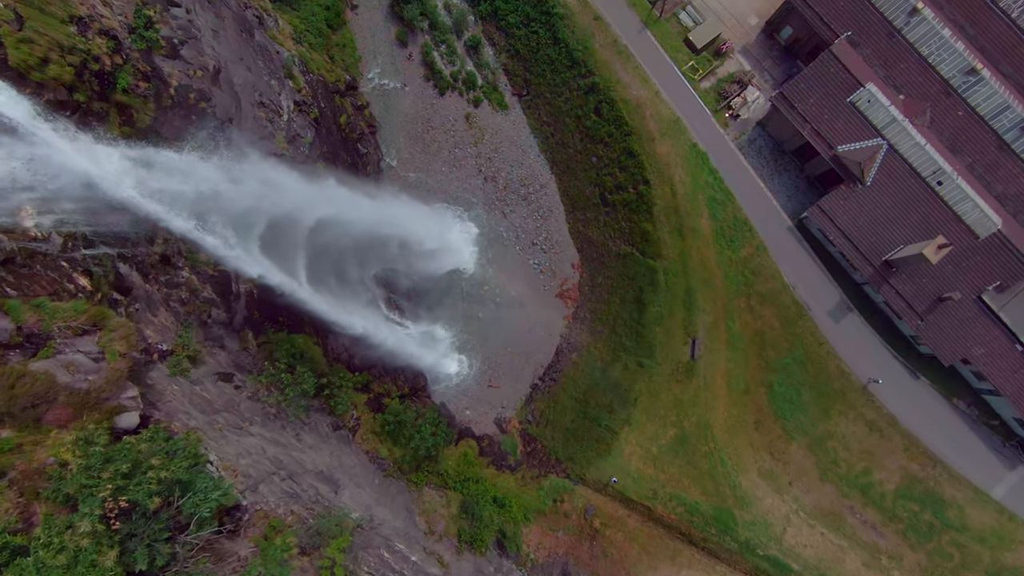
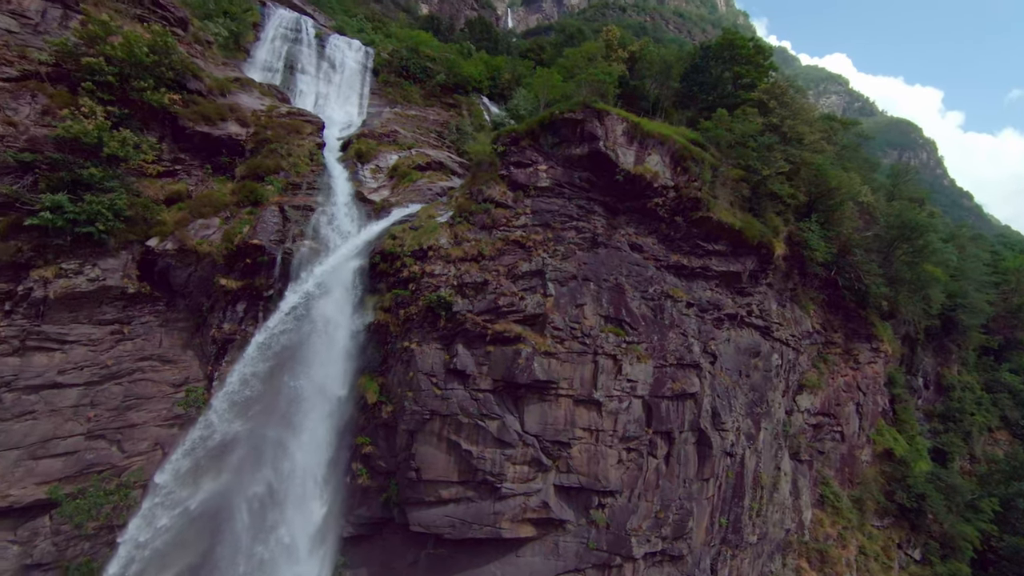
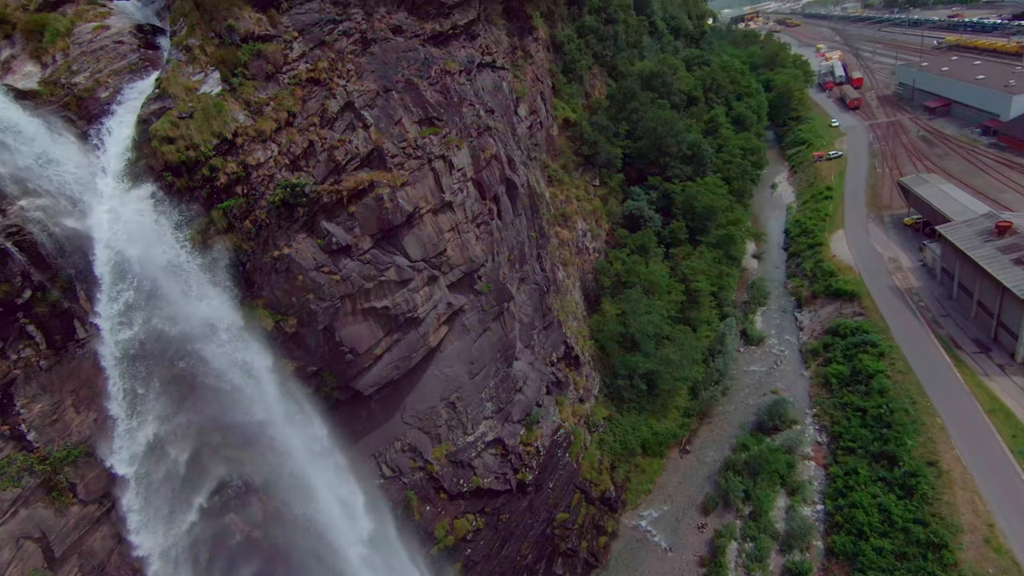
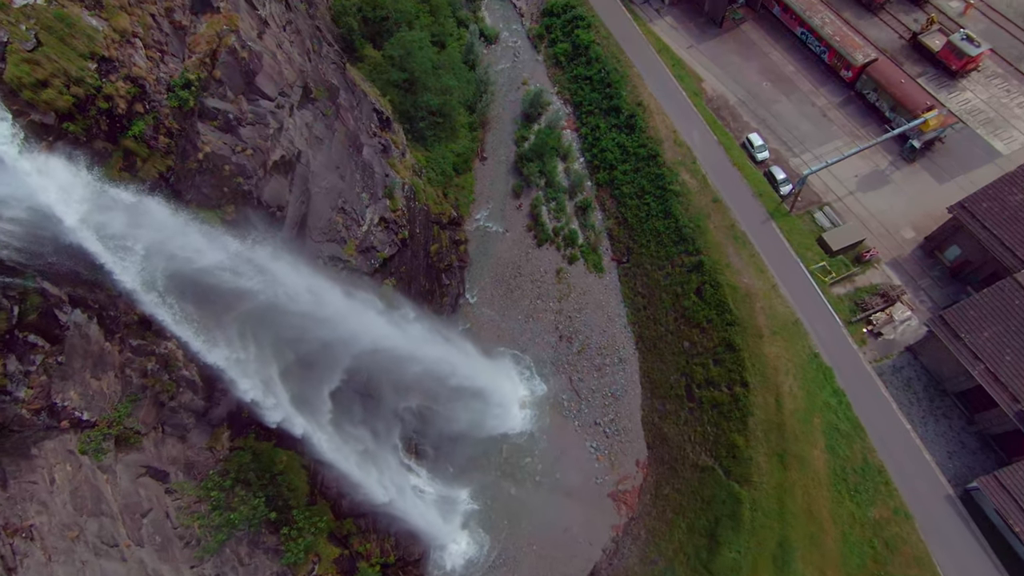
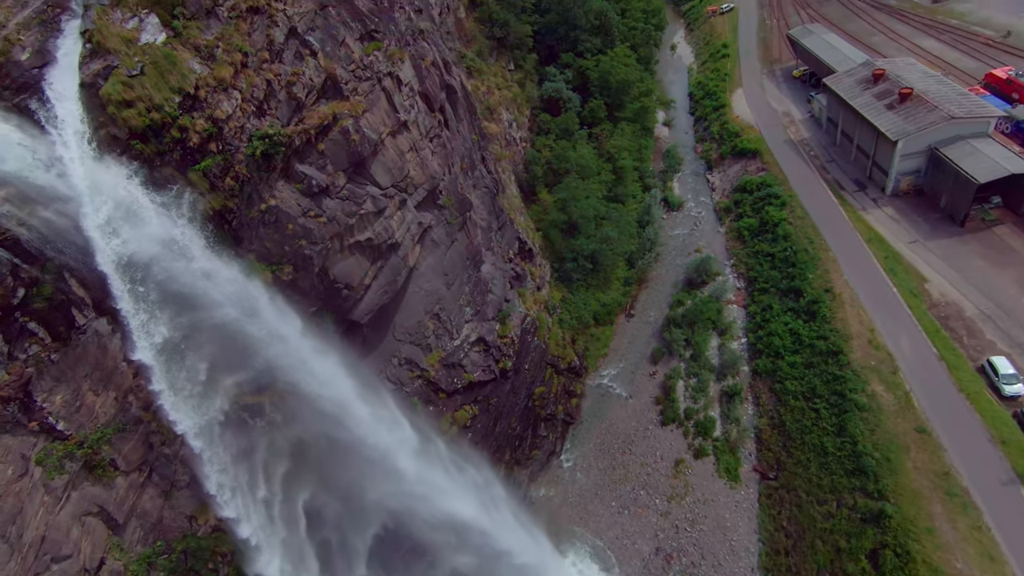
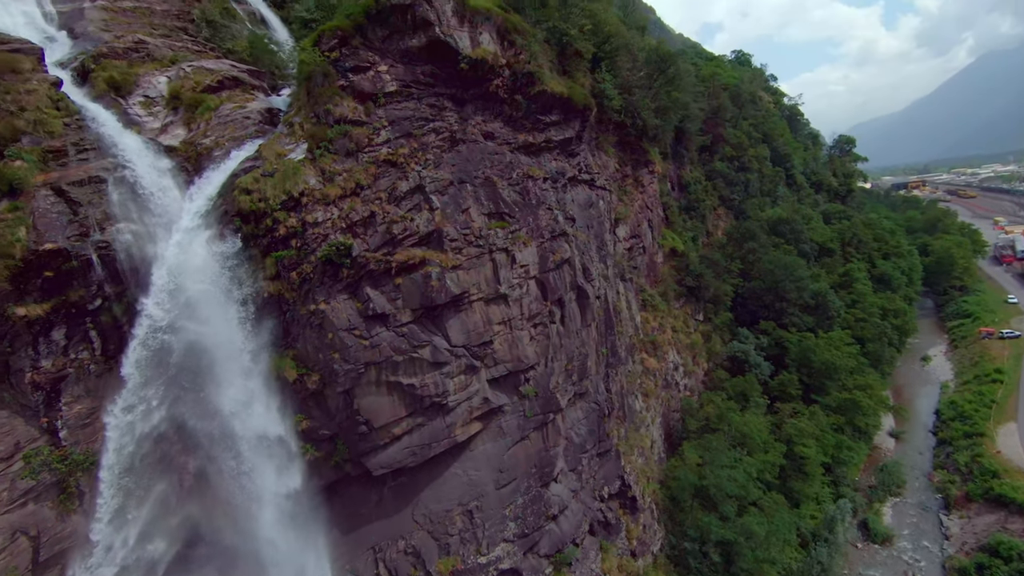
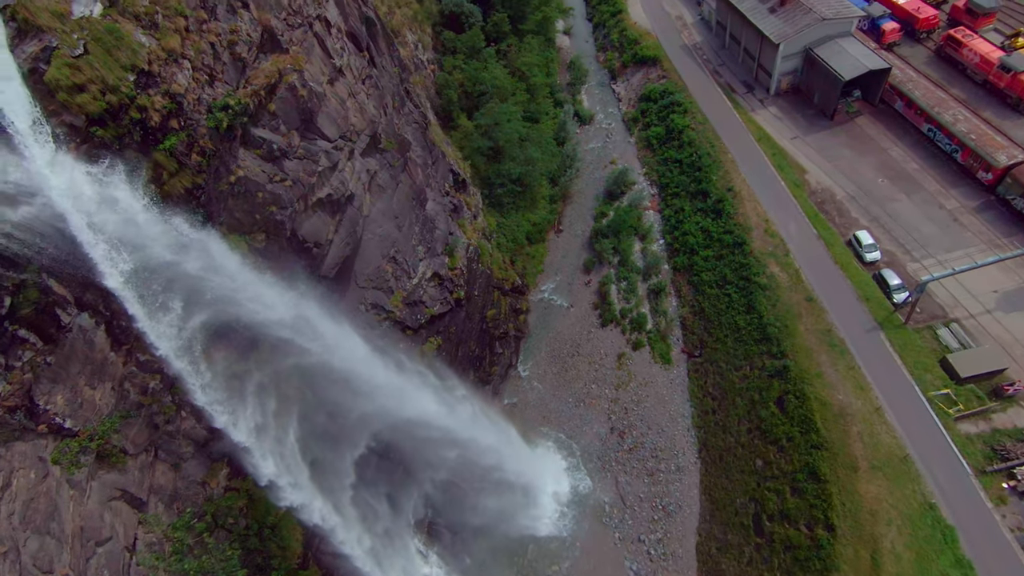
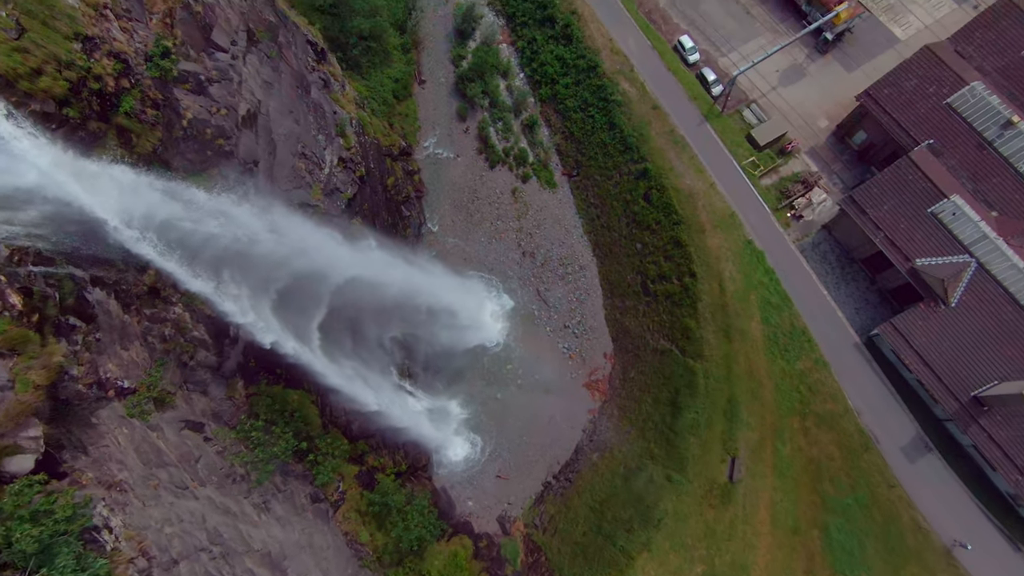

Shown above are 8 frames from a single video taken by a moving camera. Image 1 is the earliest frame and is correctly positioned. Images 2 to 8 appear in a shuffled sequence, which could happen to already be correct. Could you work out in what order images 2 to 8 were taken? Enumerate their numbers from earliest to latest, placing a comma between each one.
8, 4, 7, 5, 3, 6, 2
